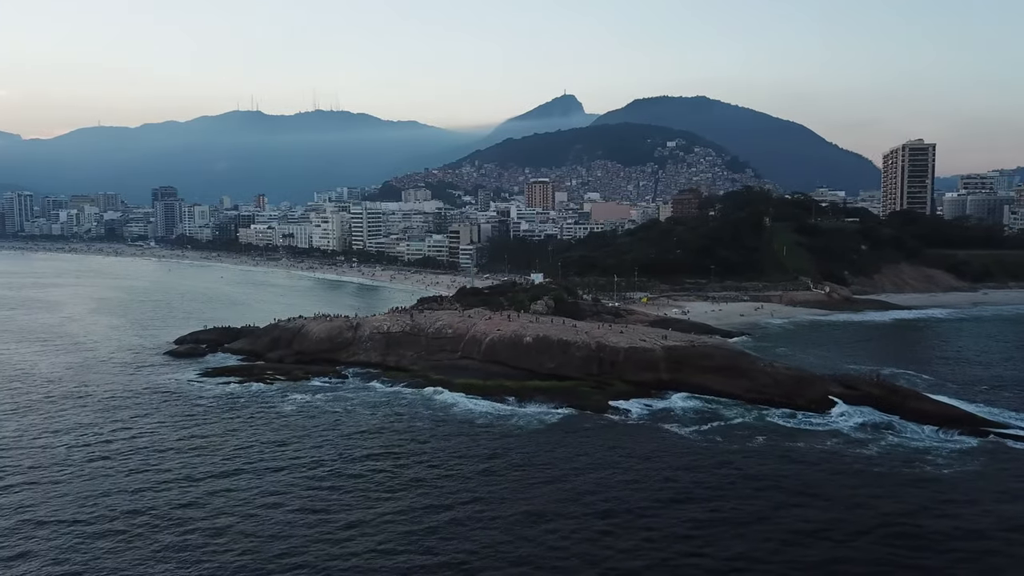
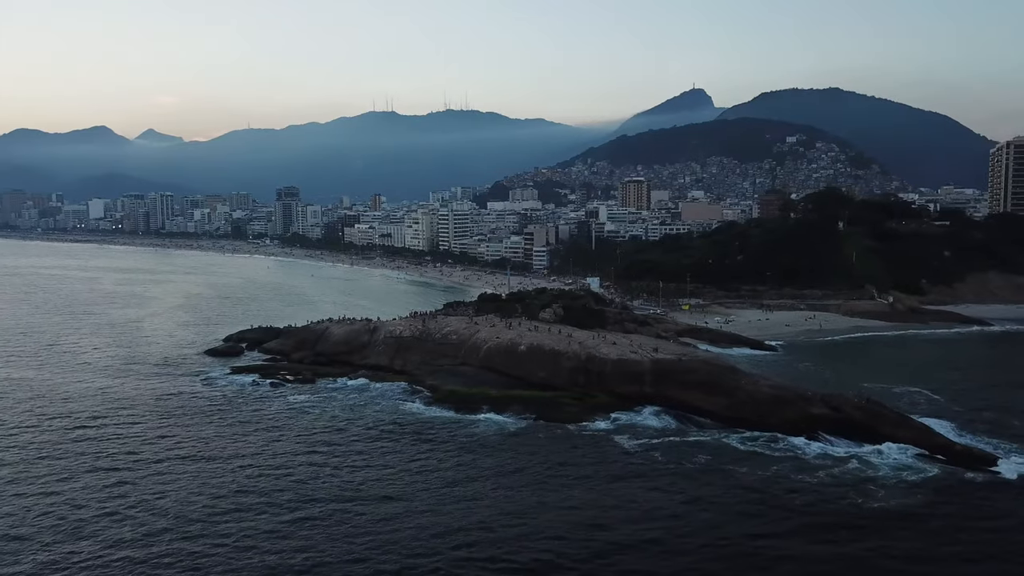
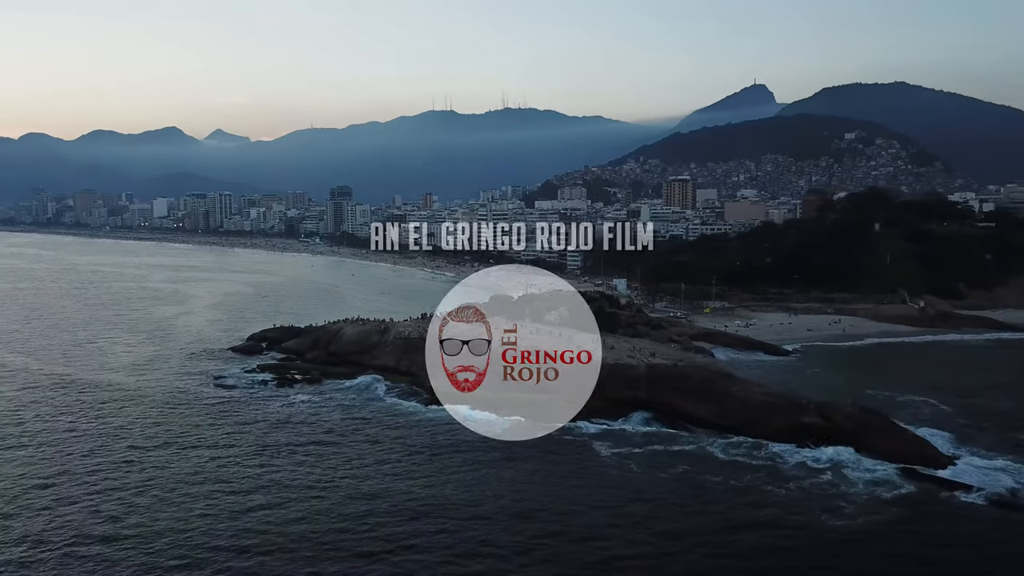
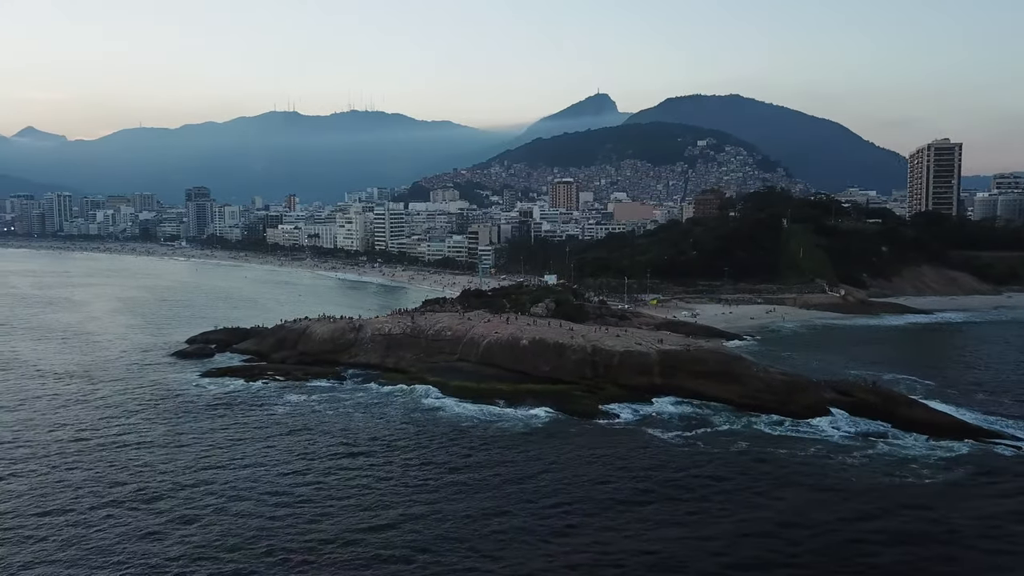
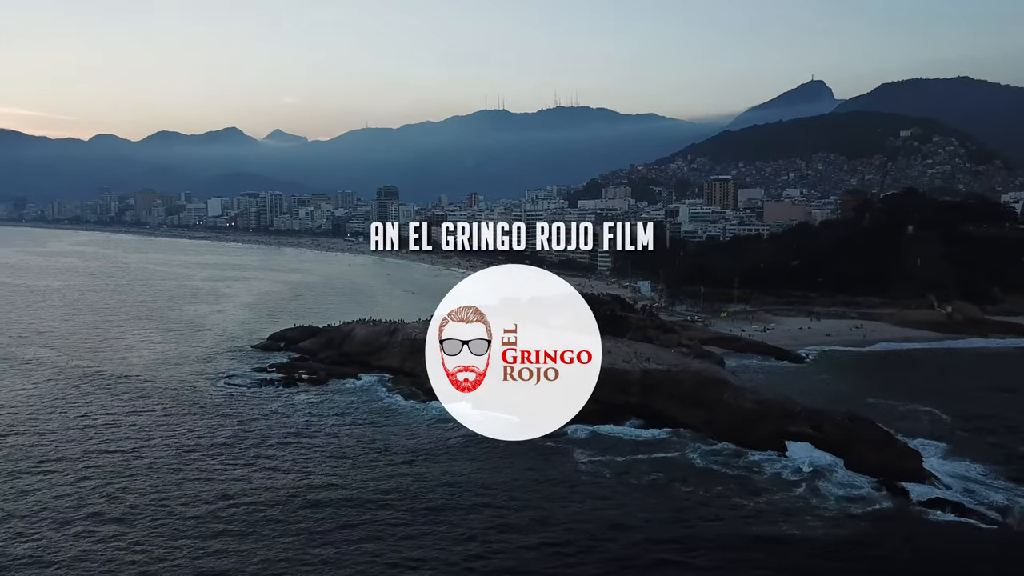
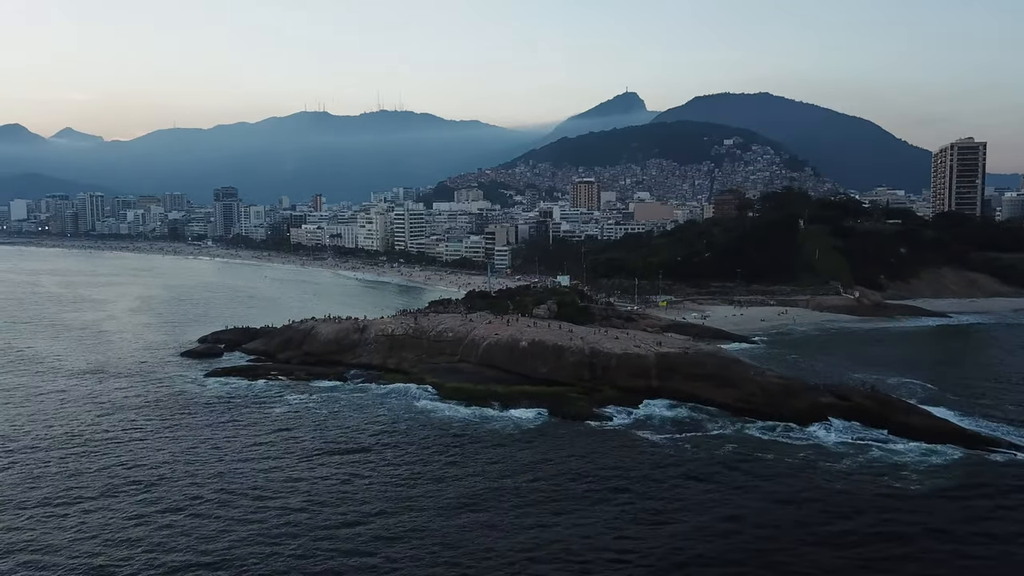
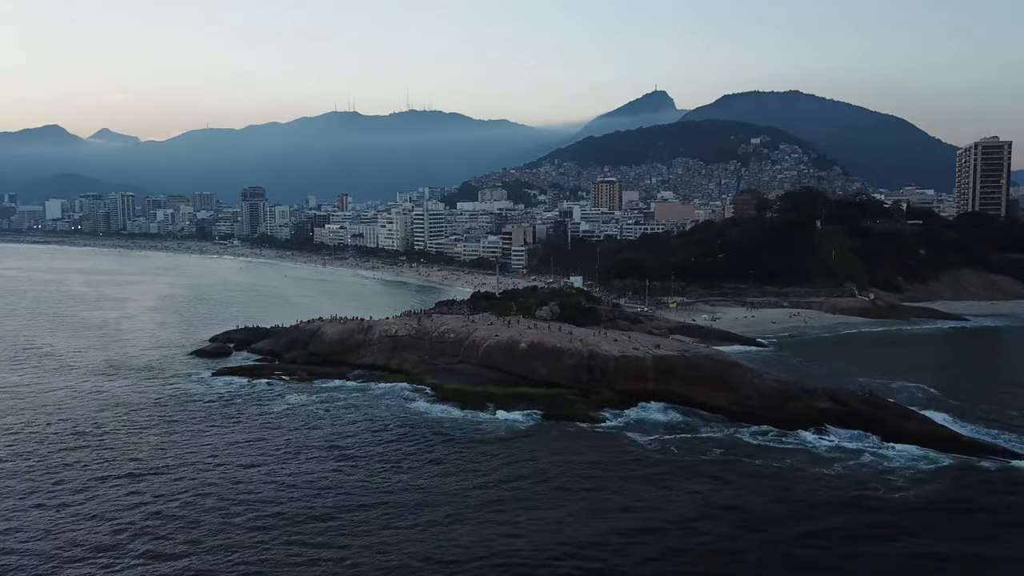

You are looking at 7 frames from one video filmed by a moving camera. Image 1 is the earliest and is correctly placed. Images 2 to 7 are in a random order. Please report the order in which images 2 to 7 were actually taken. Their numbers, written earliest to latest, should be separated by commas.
4, 6, 7, 2, 3, 5
